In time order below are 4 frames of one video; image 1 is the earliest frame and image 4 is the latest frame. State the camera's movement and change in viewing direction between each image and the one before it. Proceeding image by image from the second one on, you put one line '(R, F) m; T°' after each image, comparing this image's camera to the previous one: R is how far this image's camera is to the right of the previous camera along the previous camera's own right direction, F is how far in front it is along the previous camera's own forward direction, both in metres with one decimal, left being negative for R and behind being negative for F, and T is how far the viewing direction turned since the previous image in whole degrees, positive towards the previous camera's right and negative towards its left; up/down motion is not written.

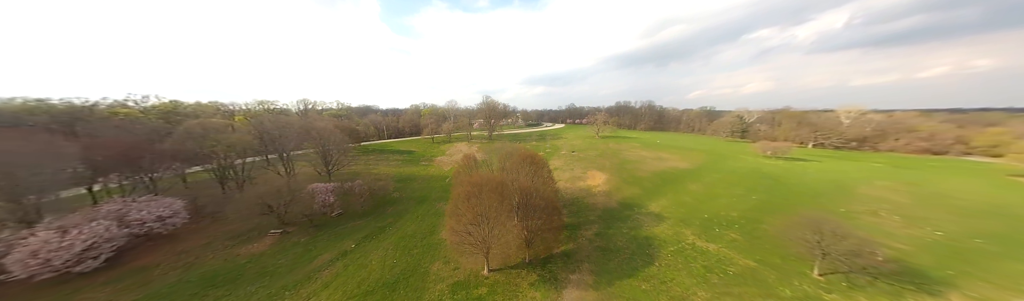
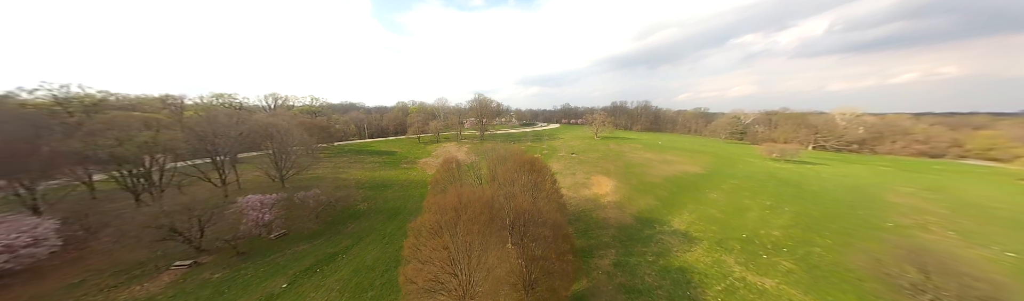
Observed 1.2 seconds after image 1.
(0.0, +4.1) m; +2°
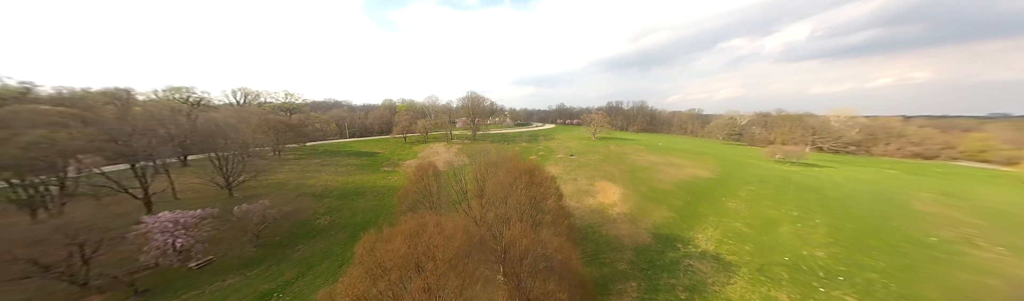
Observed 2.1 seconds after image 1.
(+0.1, +3.1) m; +2°
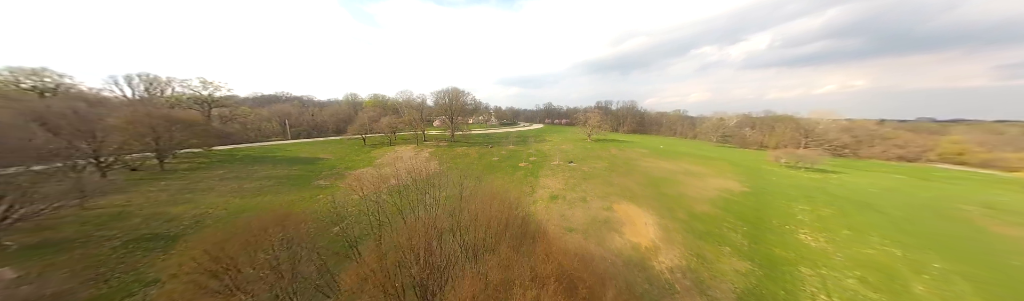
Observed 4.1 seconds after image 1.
(+0.2, +7.1) m; +4°
